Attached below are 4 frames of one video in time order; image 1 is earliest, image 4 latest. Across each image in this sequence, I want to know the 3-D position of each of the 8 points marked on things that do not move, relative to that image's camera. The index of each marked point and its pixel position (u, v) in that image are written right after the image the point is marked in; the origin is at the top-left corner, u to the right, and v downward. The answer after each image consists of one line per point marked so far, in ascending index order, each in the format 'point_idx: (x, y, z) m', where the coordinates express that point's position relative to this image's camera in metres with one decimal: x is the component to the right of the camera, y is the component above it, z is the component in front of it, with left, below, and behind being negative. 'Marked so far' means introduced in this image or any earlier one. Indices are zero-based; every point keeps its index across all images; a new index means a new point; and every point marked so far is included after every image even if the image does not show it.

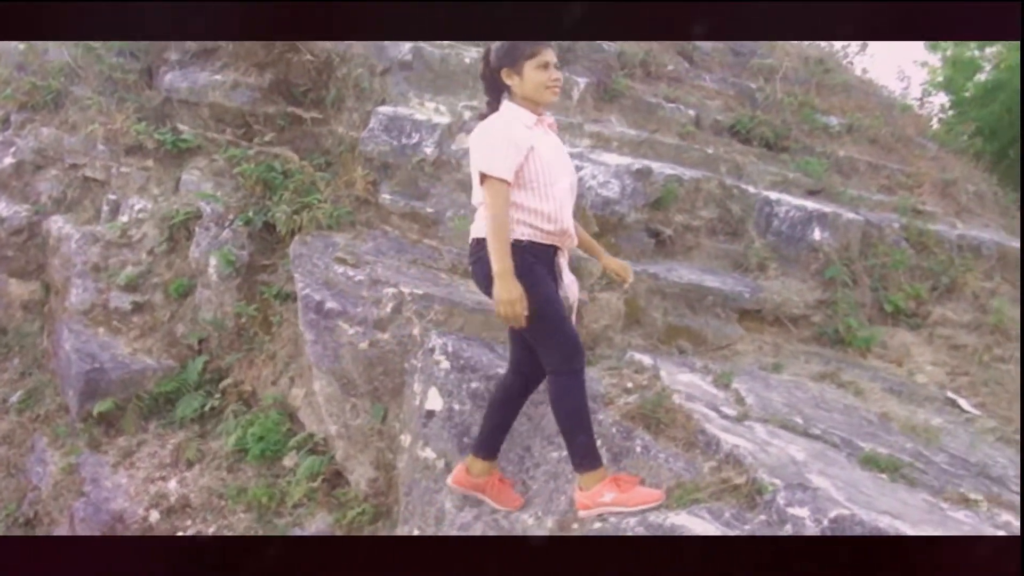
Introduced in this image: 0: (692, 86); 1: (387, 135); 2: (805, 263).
0: (+0.8, +0.9, +4.2) m
1: (-0.5, +0.6, +4.0) m
2: (+1.2, +0.1, +3.9) m
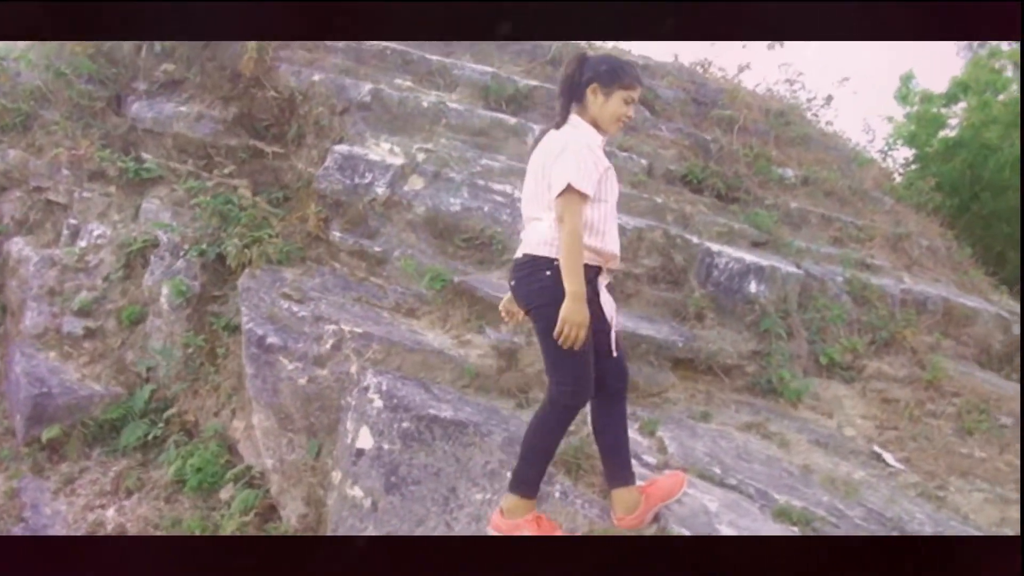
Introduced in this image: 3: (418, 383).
0: (+0.6, +0.7, +4.3) m
1: (-0.7, +0.5, +4.1) m
2: (+0.9, -0.1, +4.0) m
3: (-0.3, -0.4, +3.6) m
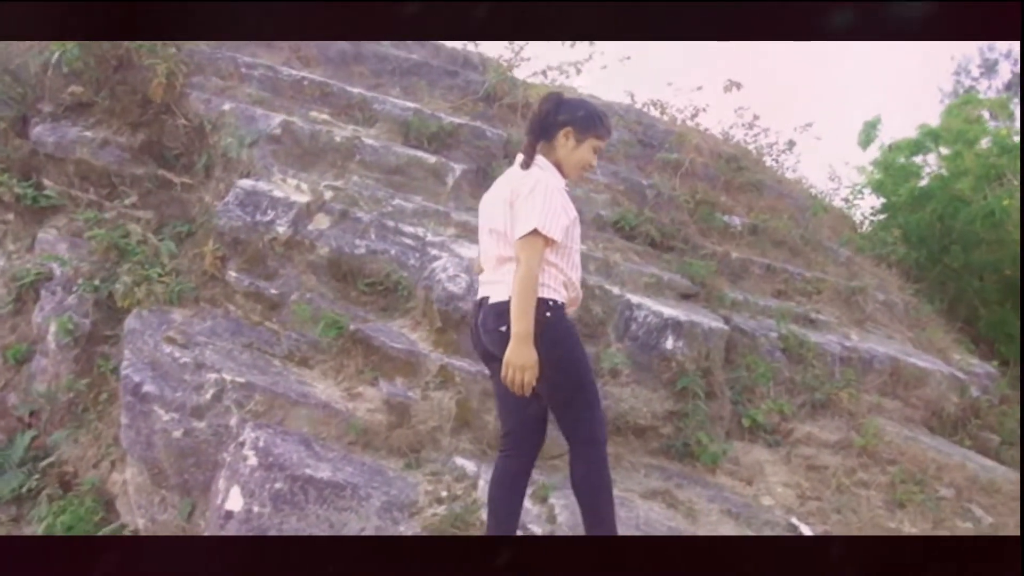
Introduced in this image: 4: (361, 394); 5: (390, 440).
0: (+0.3, +0.4, +4.1) m
1: (-1.0, +0.3, +3.8) m
2: (+0.6, -0.3, +3.8) m
3: (-0.7, -0.5, +3.4) m
4: (-0.5, -0.4, +3.5) m
5: (-0.4, -0.5, +3.5) m
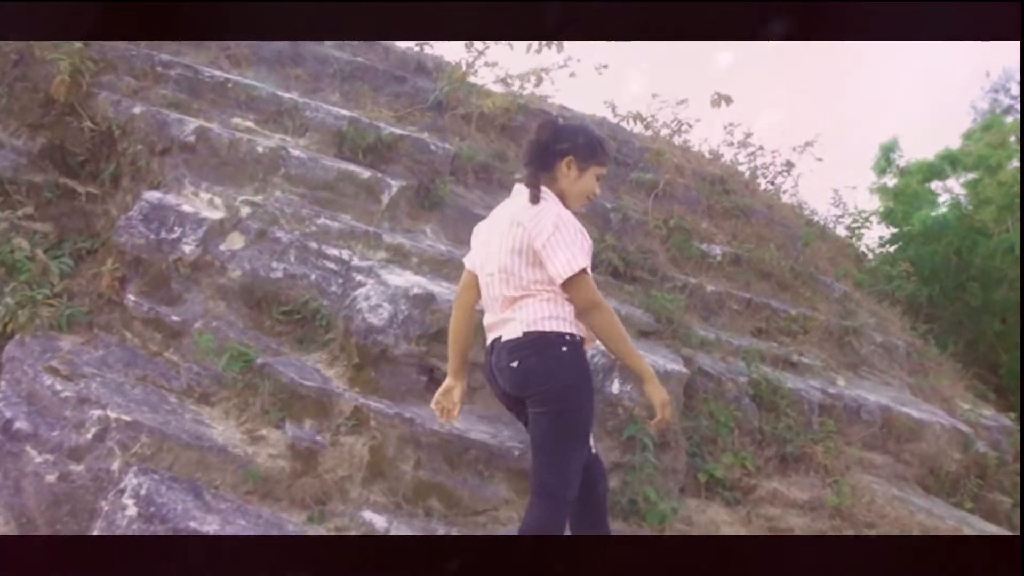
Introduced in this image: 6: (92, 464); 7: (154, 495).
0: (+0.1, +0.3, +3.7) m
1: (-1.3, +0.2, +3.5) m
2: (+0.3, -0.4, +3.4) m
3: (-1.0, -0.6, +3.0) m
4: (-0.8, -0.5, +3.1) m
5: (-0.7, -0.6, +3.1) m
6: (-1.3, -0.5, +3.1) m
7: (-1.1, -0.6, +3.0) m
